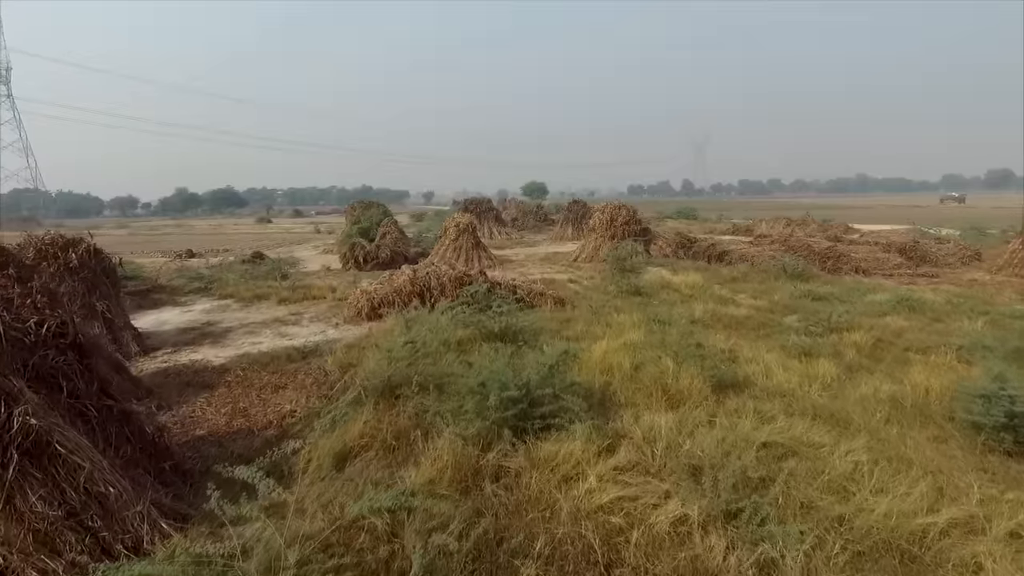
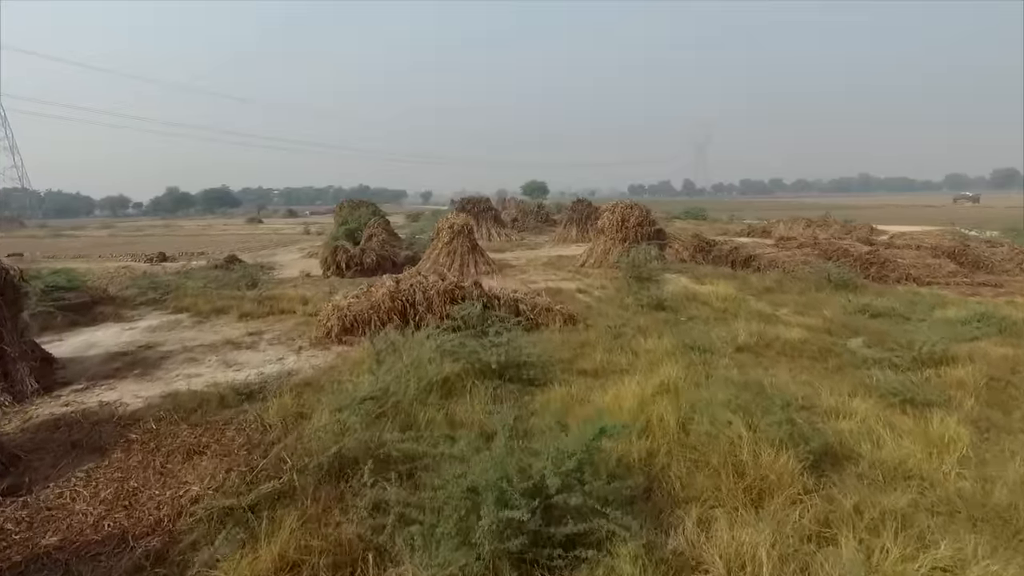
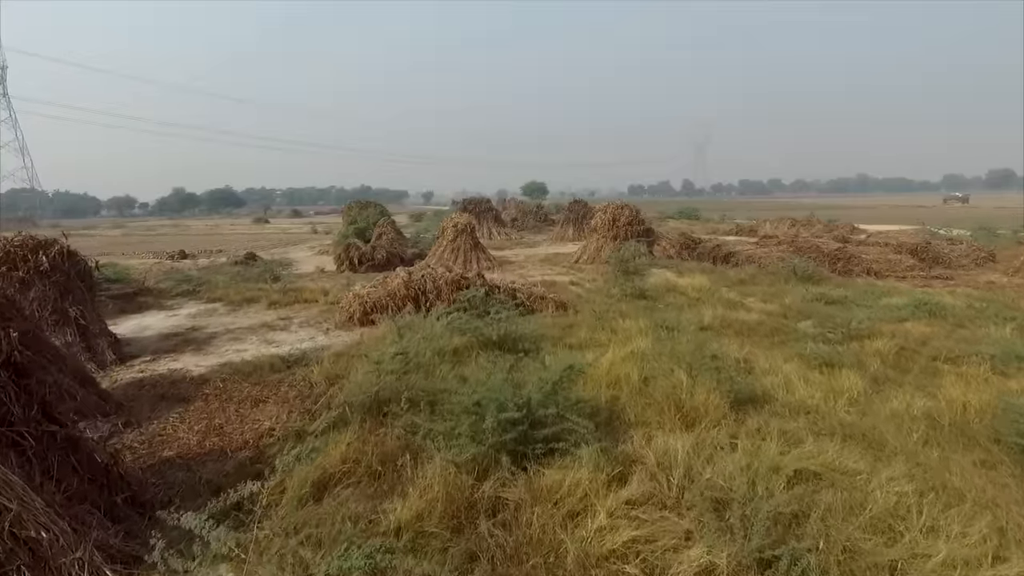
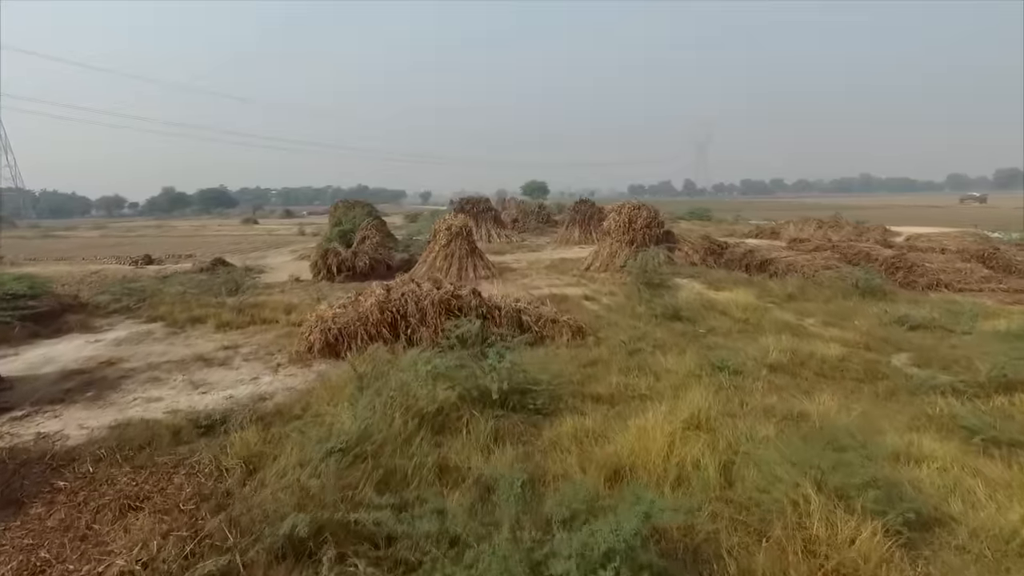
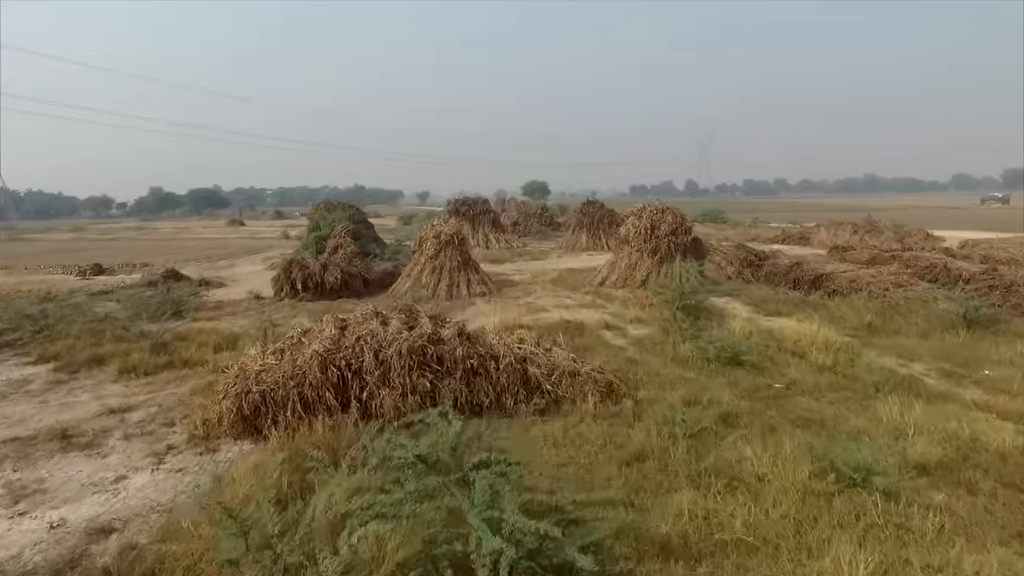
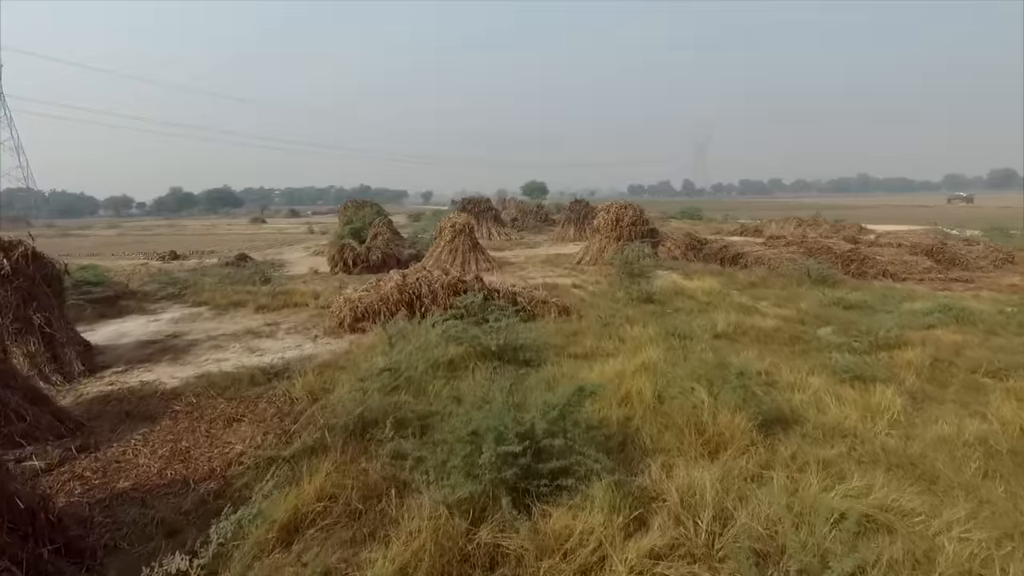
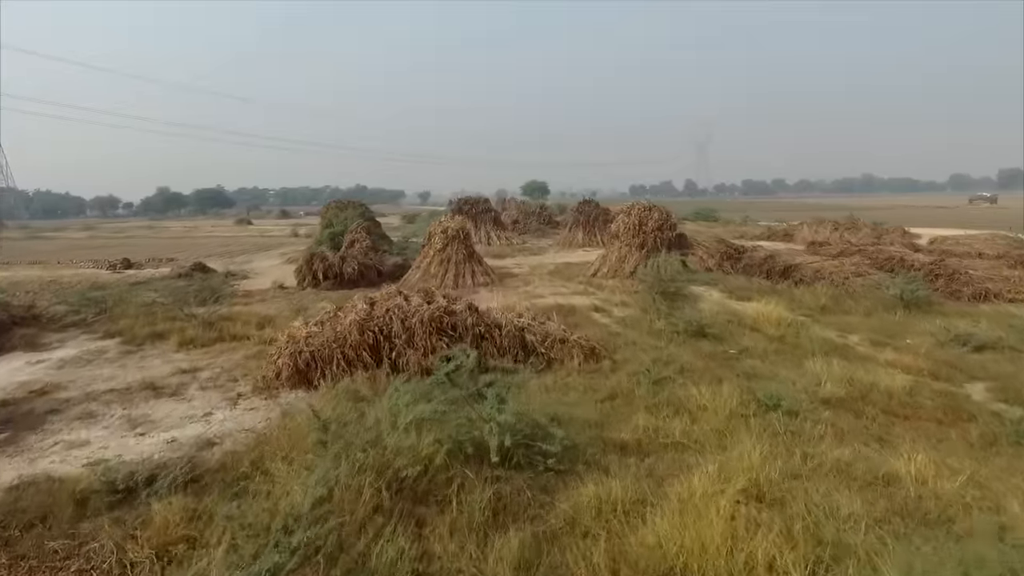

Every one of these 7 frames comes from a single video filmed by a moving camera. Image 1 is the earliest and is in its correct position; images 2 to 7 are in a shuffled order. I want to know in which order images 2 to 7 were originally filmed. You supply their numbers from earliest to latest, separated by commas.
3, 6, 2, 4, 7, 5
